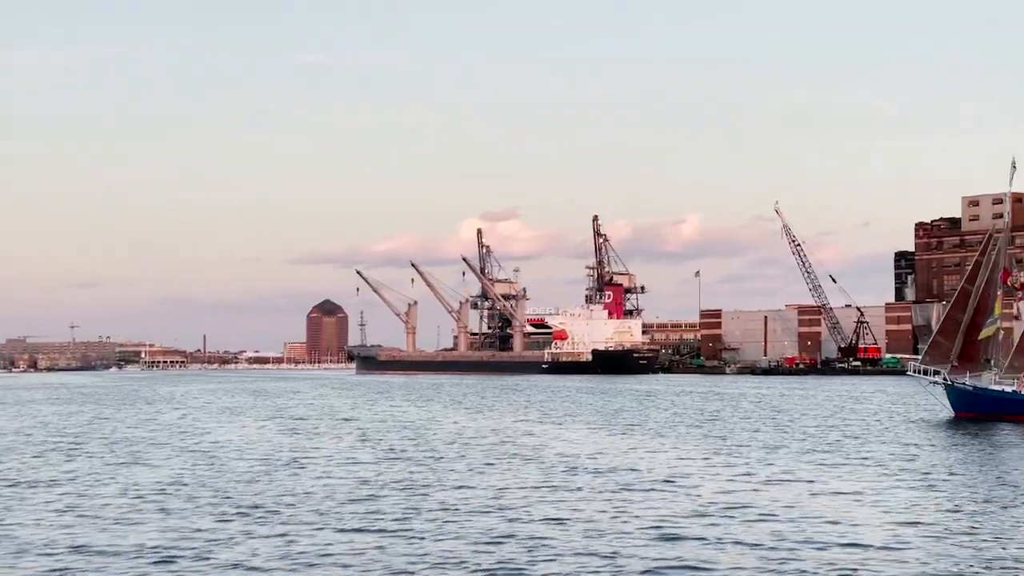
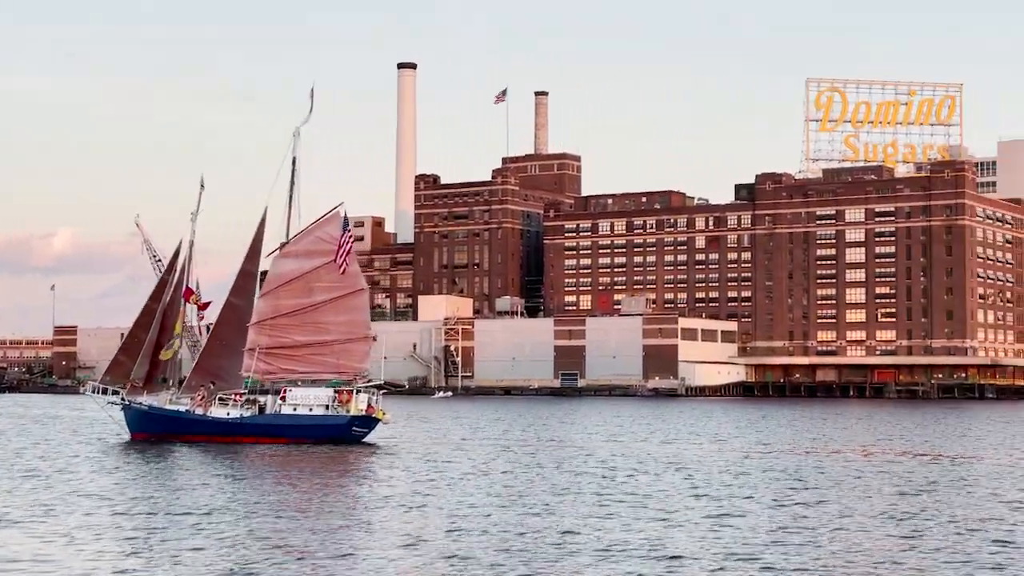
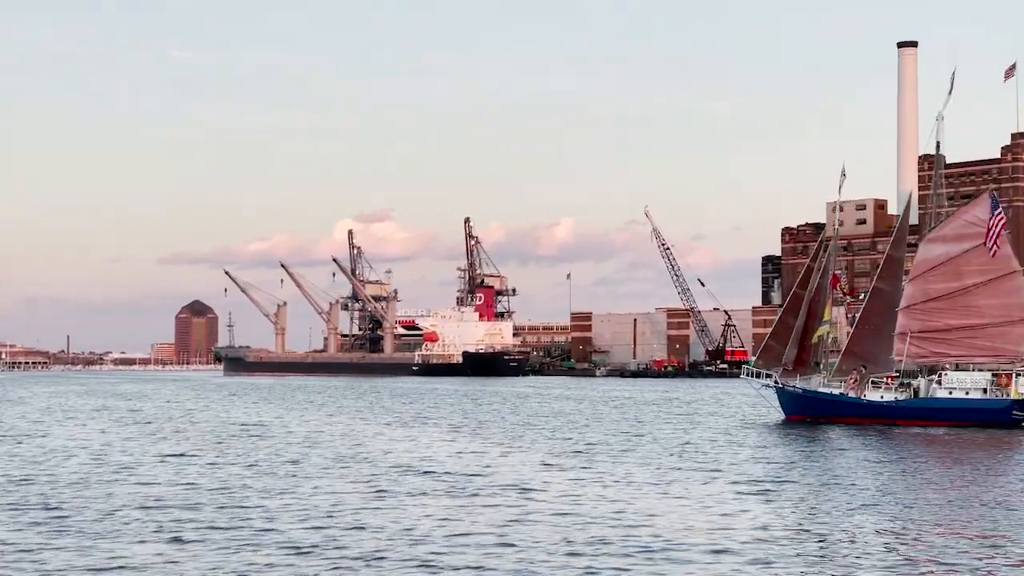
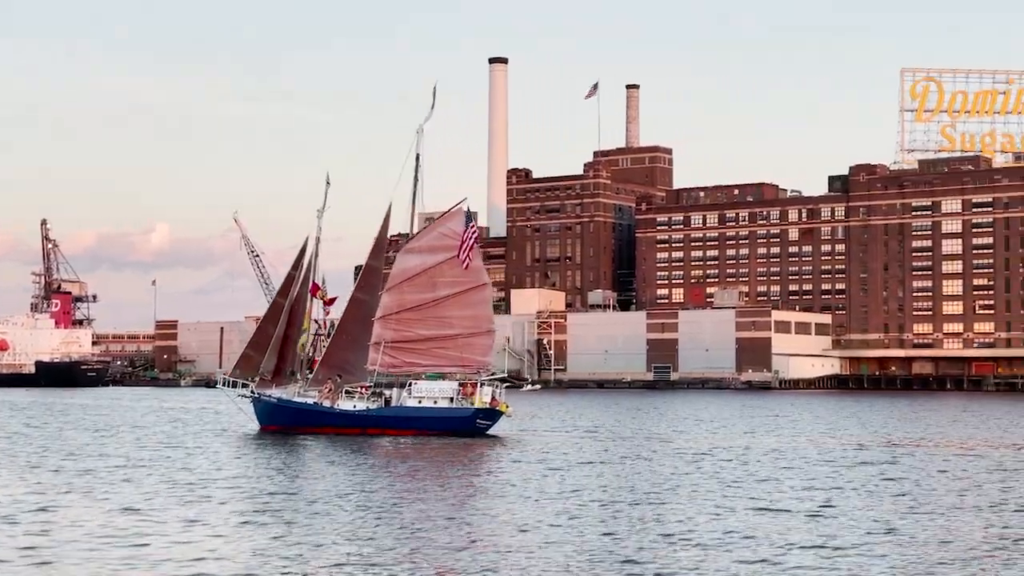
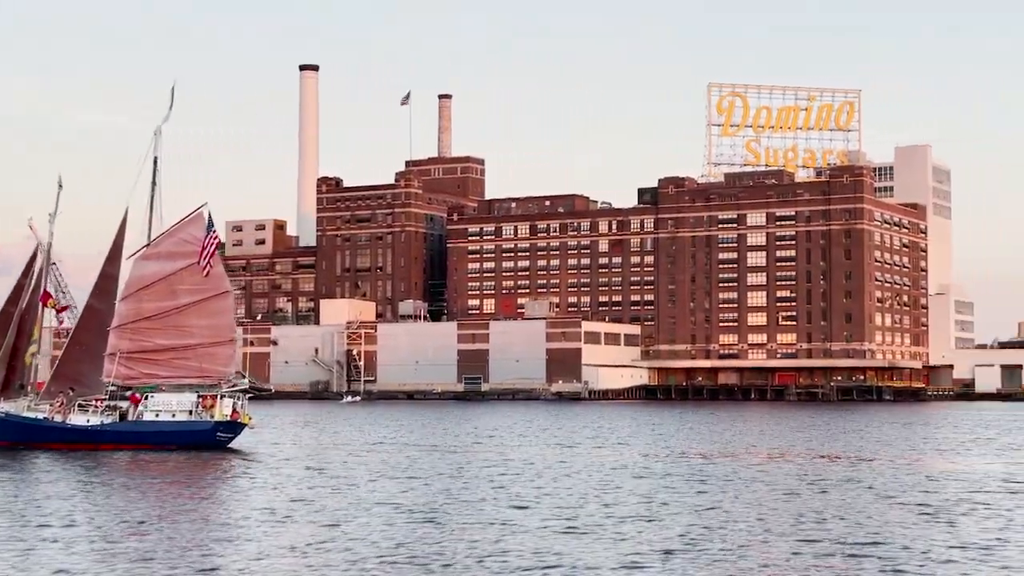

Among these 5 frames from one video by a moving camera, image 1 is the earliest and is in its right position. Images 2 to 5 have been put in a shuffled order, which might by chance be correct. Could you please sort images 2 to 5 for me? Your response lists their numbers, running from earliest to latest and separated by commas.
3, 4, 2, 5
